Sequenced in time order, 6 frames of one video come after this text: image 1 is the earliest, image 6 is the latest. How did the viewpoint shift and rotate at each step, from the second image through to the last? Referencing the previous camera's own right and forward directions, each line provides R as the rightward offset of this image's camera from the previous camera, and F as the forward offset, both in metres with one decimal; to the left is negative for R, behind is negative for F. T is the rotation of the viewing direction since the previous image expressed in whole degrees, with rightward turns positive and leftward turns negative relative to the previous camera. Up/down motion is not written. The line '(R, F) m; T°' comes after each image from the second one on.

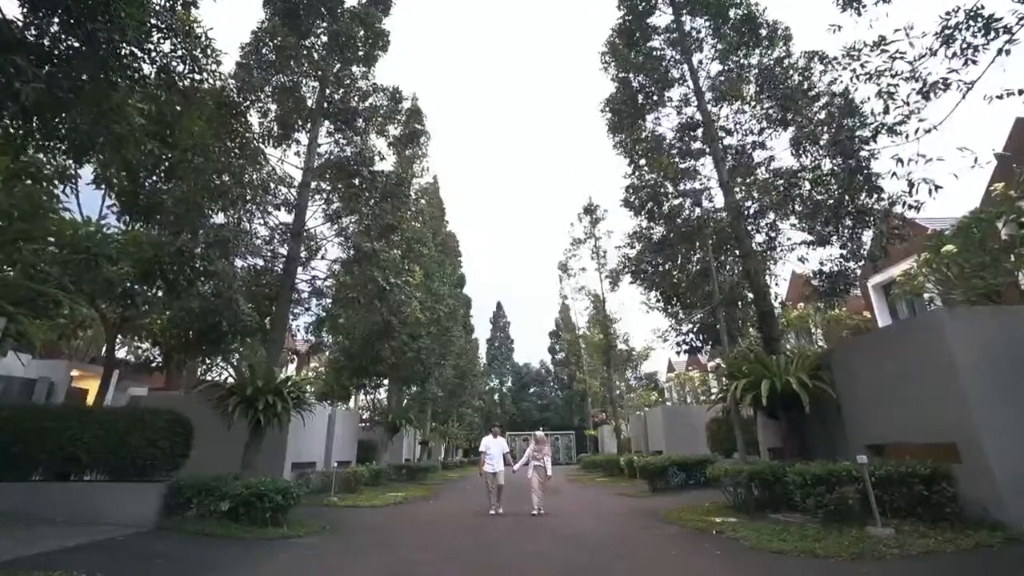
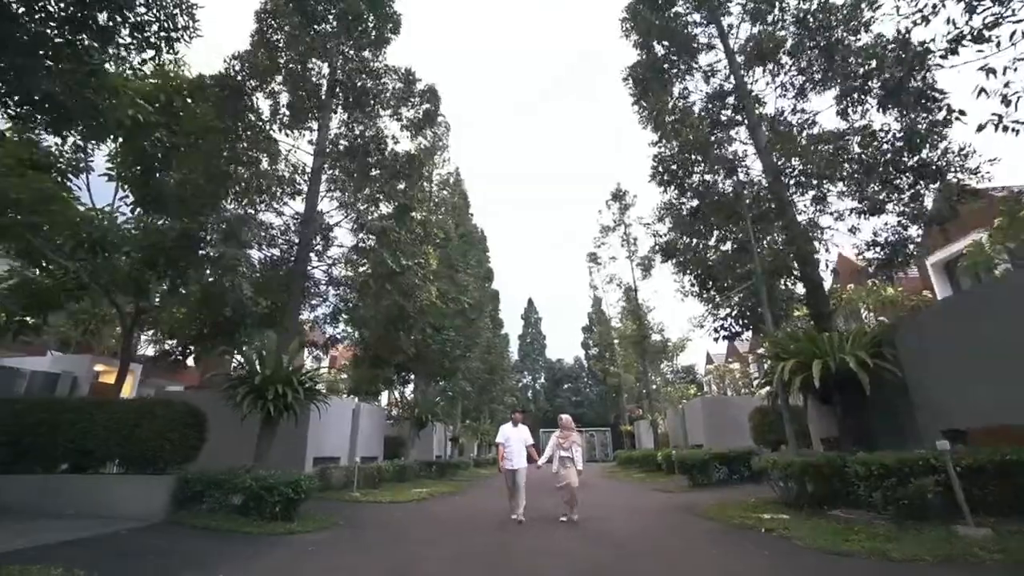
(+0.2, +0.7) m; -3°
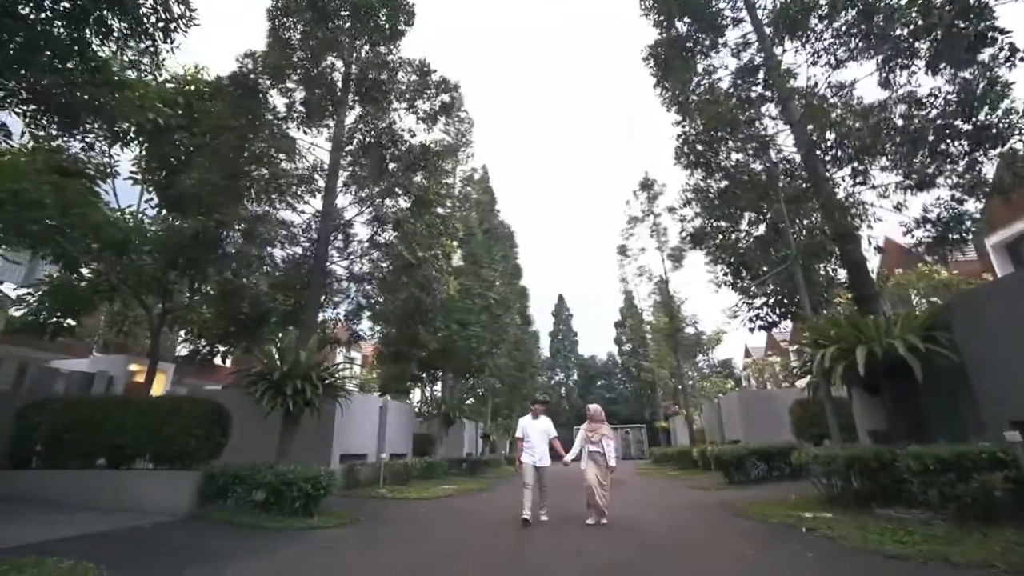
(+0.2, +0.3) m; -3°
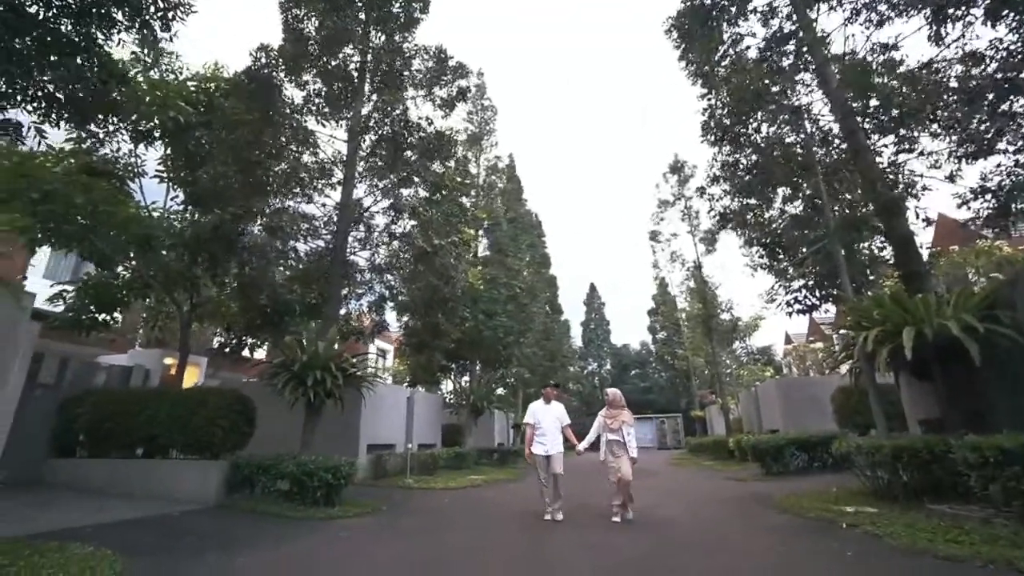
(+0.2, +0.3) m; -3°
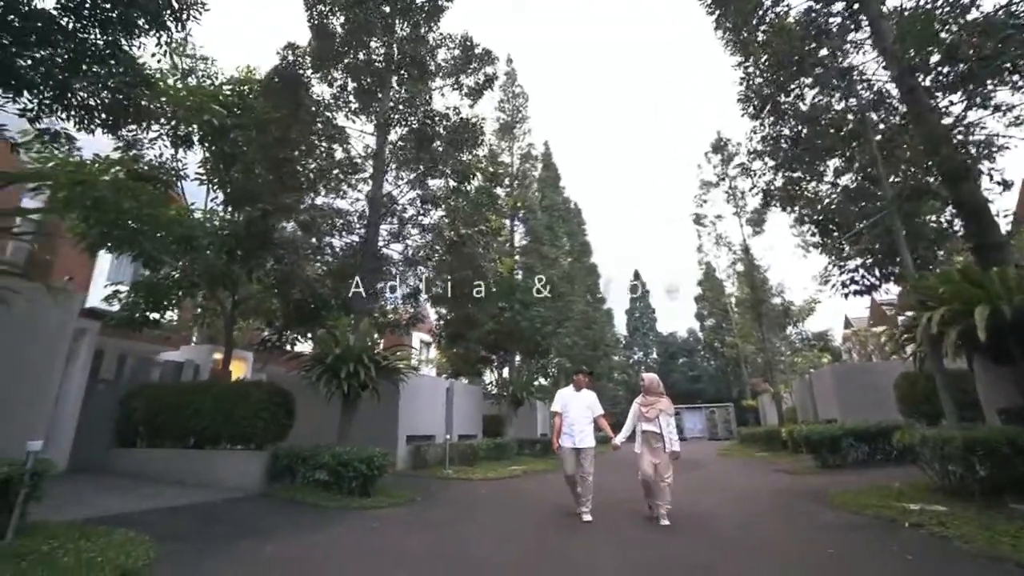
(+0.2, +0.4) m; -4°
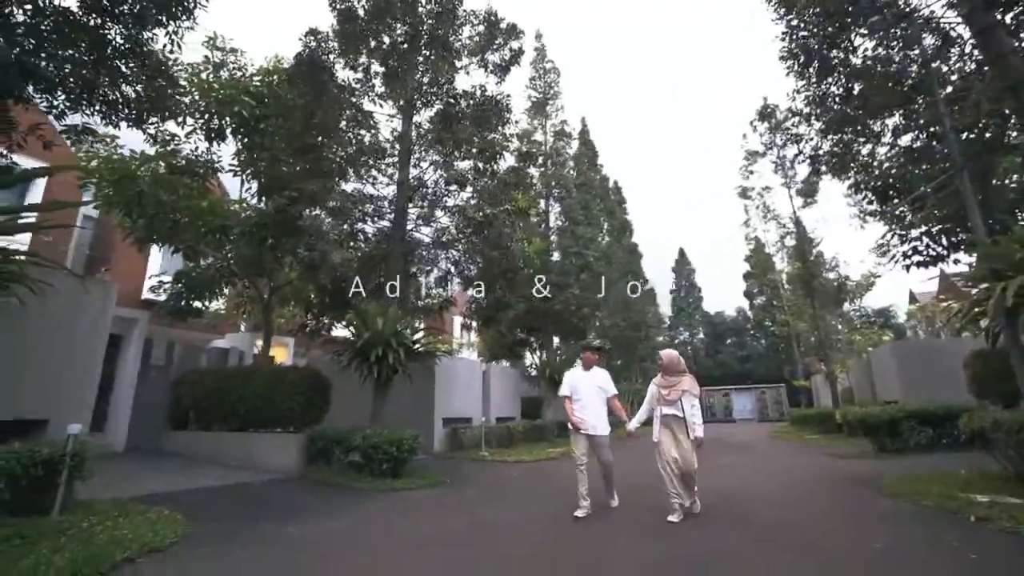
(+0.2, +0.4) m; -4°
